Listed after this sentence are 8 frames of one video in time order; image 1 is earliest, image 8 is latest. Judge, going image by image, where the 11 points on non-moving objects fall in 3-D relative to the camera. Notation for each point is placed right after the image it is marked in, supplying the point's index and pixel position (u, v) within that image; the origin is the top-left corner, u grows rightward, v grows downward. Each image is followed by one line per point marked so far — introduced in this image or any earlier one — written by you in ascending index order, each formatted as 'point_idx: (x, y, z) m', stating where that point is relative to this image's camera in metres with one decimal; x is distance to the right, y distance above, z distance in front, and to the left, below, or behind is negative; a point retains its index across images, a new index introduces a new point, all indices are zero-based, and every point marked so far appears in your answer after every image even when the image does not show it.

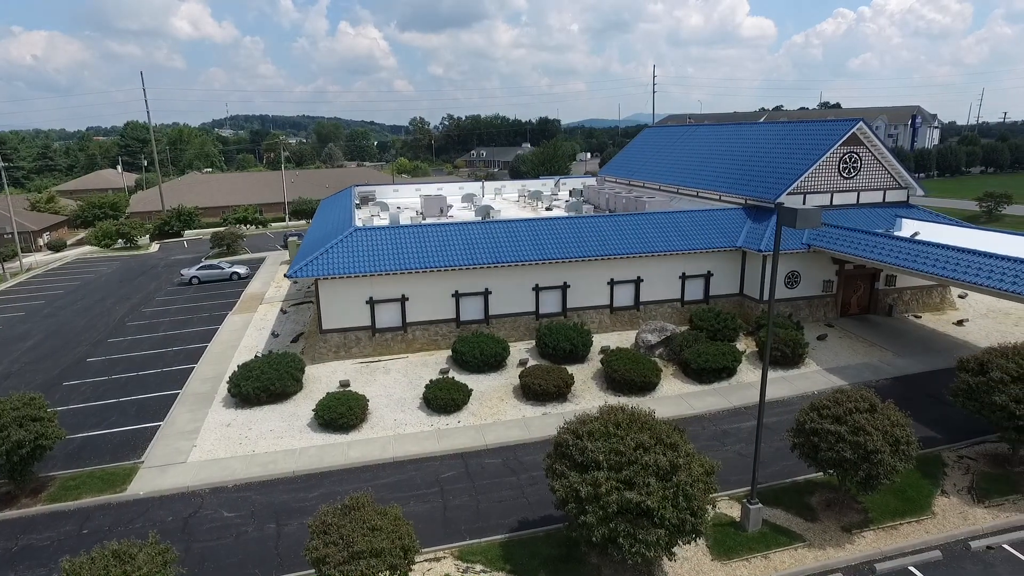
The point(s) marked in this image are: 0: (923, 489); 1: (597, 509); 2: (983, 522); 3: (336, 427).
0: (+9.9, -4.9, +15.0) m
1: (+1.5, -4.0, +11.1) m
2: (+10.5, -5.2, +13.8) m
3: (-5.4, -4.2, +18.7) m
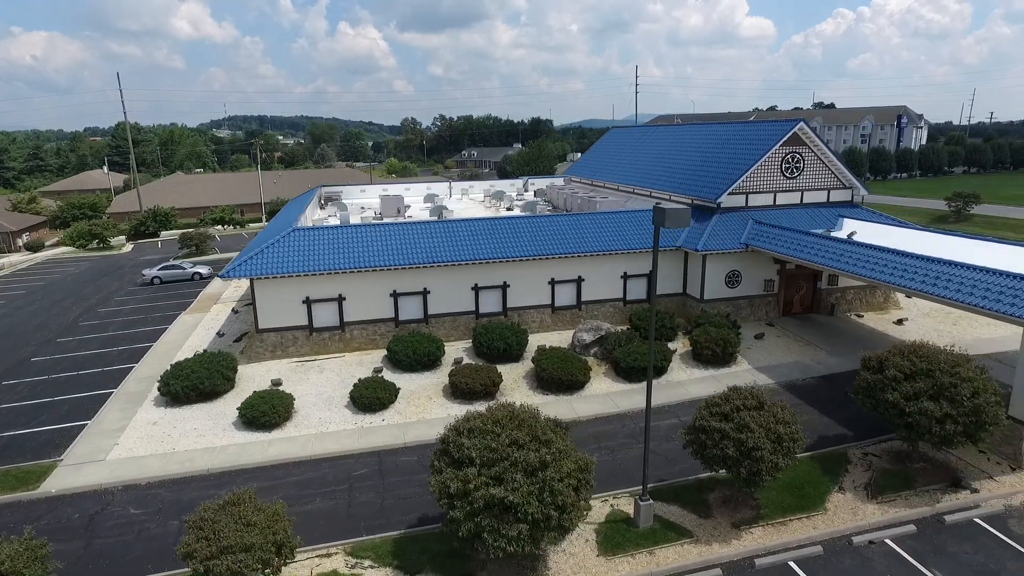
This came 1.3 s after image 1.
0: (+7.5, -4.8, +15.1) m
1: (-0.9, -4.0, +11.3) m
2: (+8.1, -5.2, +14.0) m
3: (-7.8, -4.2, +18.9) m
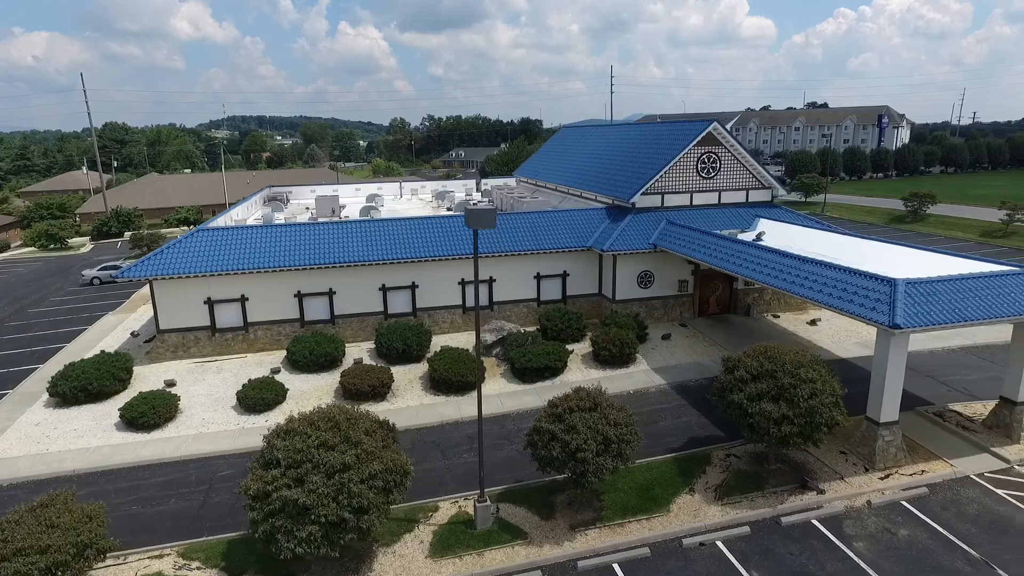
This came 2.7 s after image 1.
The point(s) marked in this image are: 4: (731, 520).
0: (+3.8, -4.9, +15.1) m
1: (-4.5, -4.0, +11.3) m
2: (+4.5, -5.2, +14.0) m
3: (-11.4, -4.2, +18.9) m
4: (+4.9, -5.3, +14.0) m
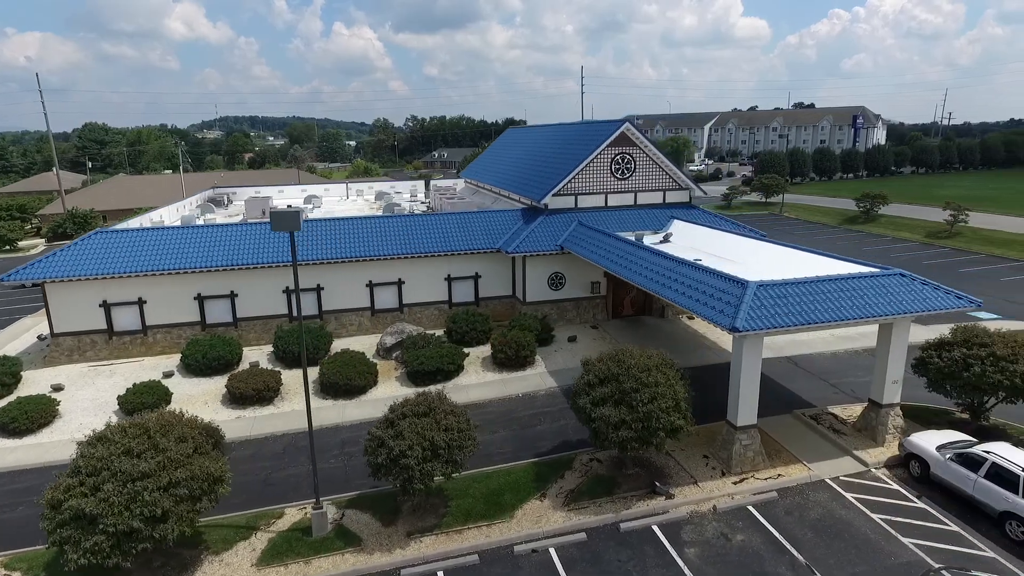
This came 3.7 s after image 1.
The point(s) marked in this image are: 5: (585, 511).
0: (+0.2, -4.9, +14.9) m
1: (-8.2, -4.1, +11.0) m
2: (+0.8, -5.3, +13.8) m
3: (-15.1, -4.3, +18.6) m
4: (+1.3, -5.3, +13.8) m
5: (+1.7, -5.1, +14.2) m
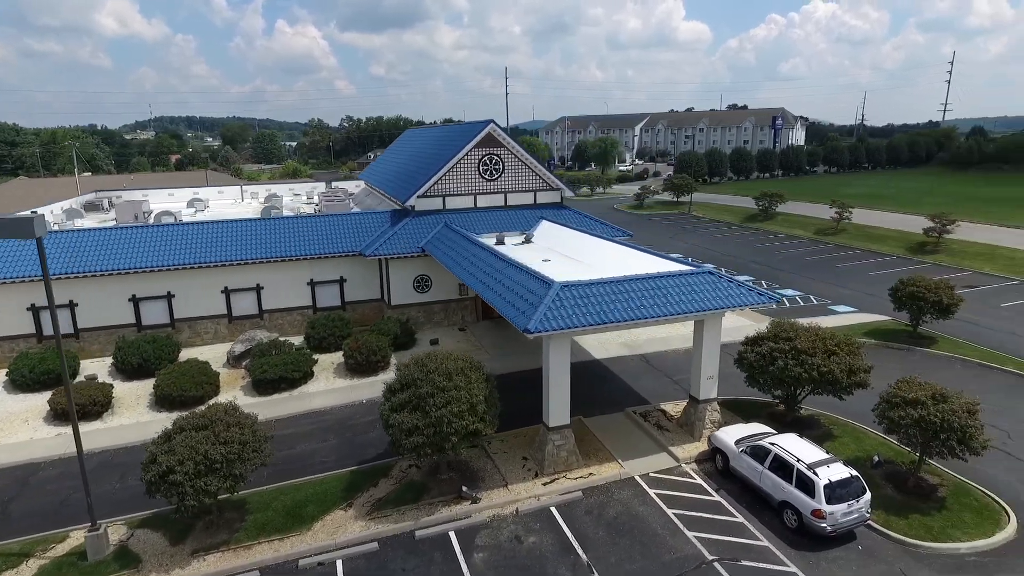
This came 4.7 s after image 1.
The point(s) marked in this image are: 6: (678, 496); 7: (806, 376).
0: (-4.4, -5.1, +14.5) m
1: (-12.4, -4.3, +10.0) m
2: (-3.7, -5.4, +13.5) m
3: (-19.9, -4.7, +17.0) m
4: (-3.2, -5.4, +13.5) m
5: (-2.9, -5.2, +14.0) m
6: (+3.9, -4.9, +14.5) m
7: (+7.4, -2.2, +15.6) m
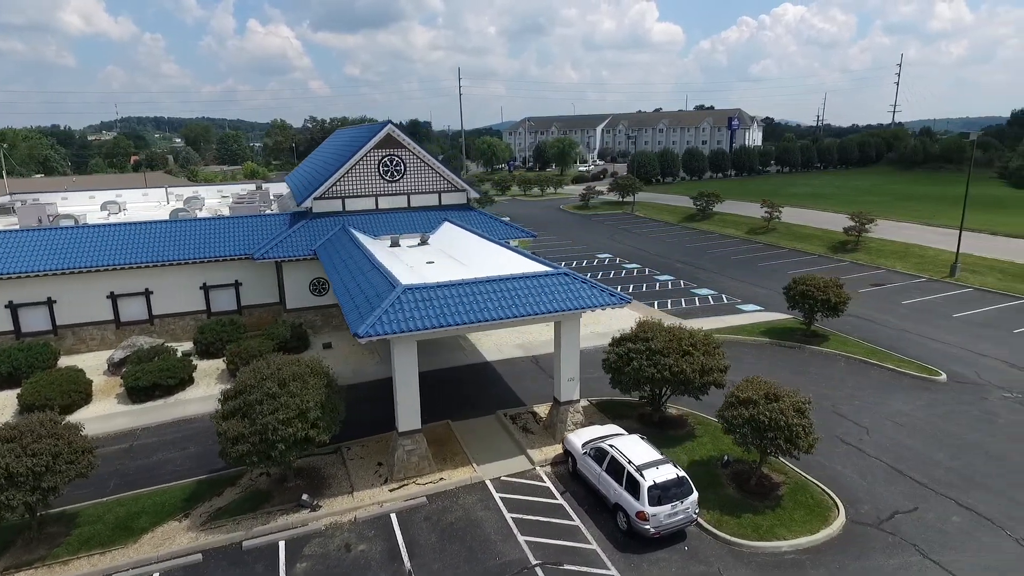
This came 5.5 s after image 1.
0: (-8.0, -5.2, +14.2) m
1: (-15.9, -4.5, +9.3) m
2: (-7.3, -5.5, +13.1) m
3: (-23.7, -5.0, +16.0) m
4: (-6.8, -5.5, +13.1) m
5: (-6.5, -5.3, +13.6) m
6: (+0.3, -4.9, +14.4) m
7: (+3.7, -2.2, +15.7) m
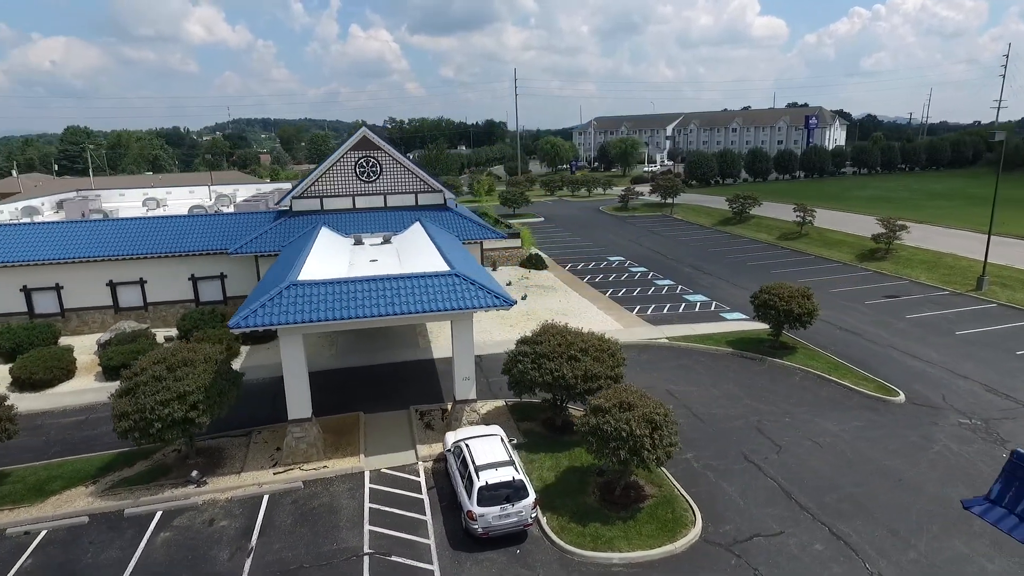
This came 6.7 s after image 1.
0: (-11.2, -4.9, +15.8) m
1: (-19.7, -4.0, +12.1) m
2: (-10.6, -5.3, +14.6) m
3: (-26.4, -4.2, +19.8) m
4: (-10.1, -5.3, +14.6) m
5: (-9.7, -5.1, +15.1) m
6: (-3.0, -4.9, +14.9) m
7: (+0.7, -2.3, +15.7) m
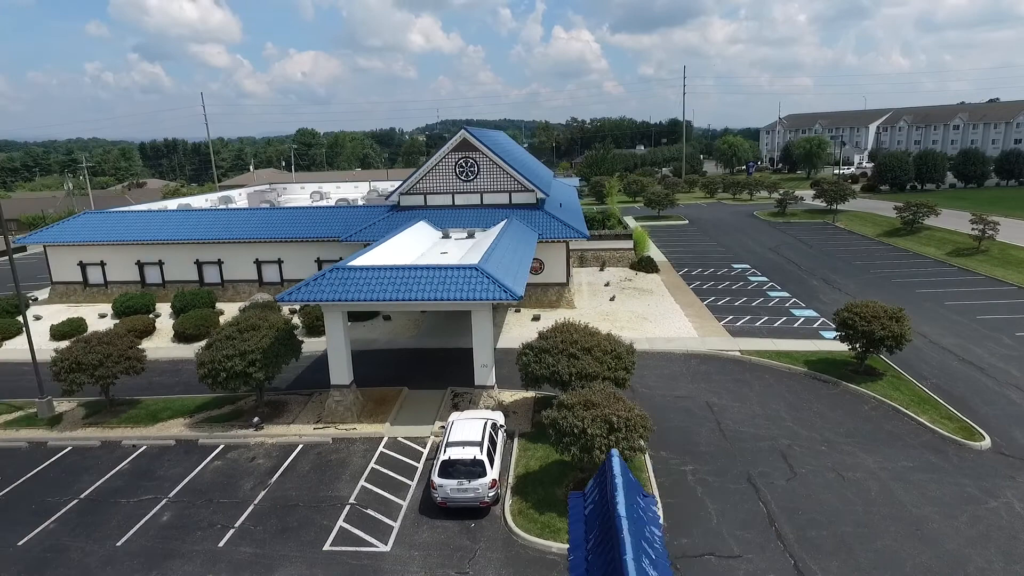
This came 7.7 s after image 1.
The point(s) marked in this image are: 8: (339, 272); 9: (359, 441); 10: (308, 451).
0: (-10.8, -4.0, +20.0) m
1: (-19.9, -2.5, +18.9) m
2: (-10.6, -4.4, +18.7) m
3: (-24.1, -2.4, +28.3) m
4: (-10.1, -4.5, +18.6) m
5: (-9.6, -4.3, +18.9) m
6: (-3.2, -4.6, +16.7) m
7: (+0.7, -2.3, +16.4) m
8: (-4.9, +0.5, +18.0) m
9: (-4.3, -4.4, +17.7) m
10: (-5.7, -4.6, +17.3) m
